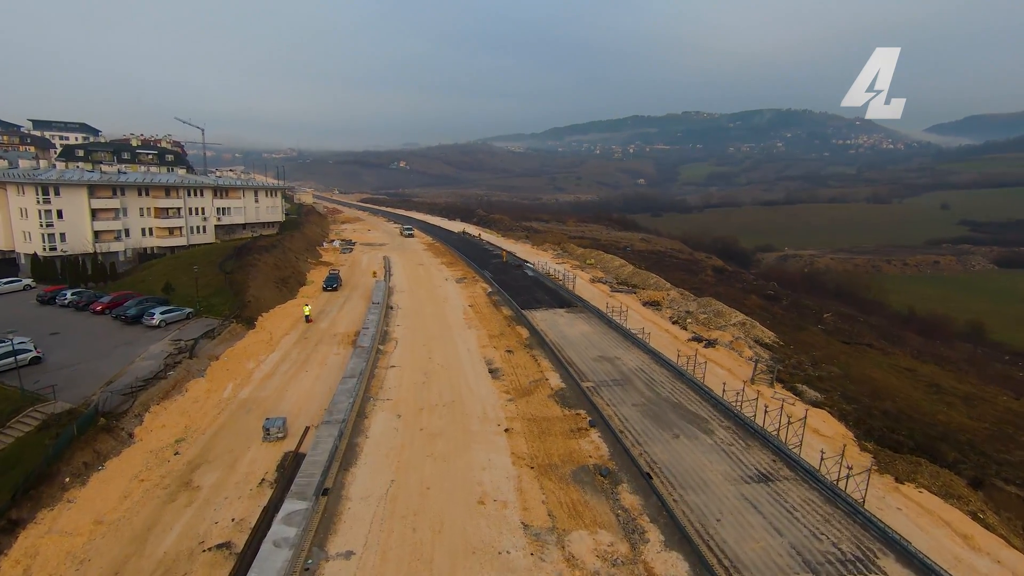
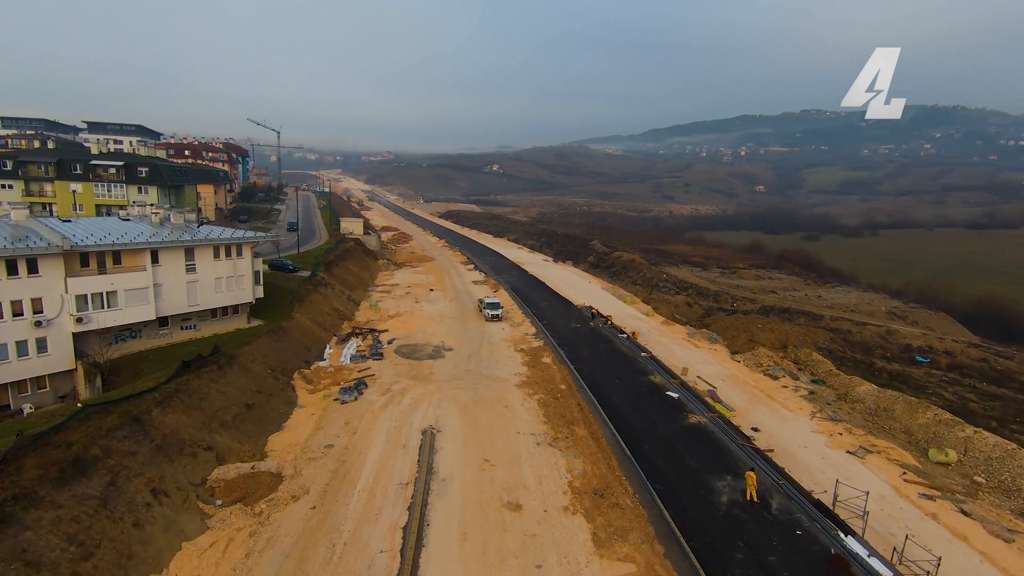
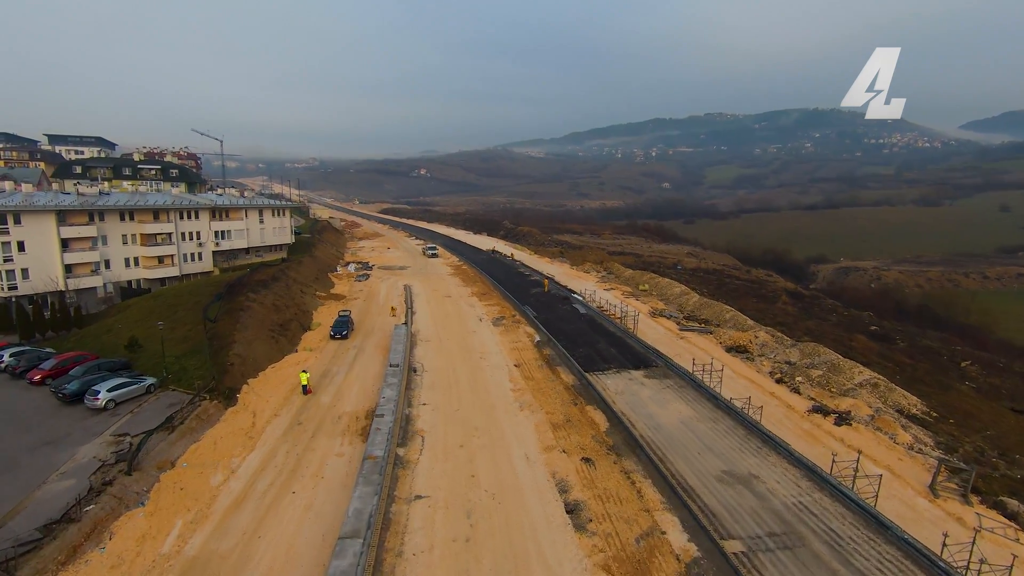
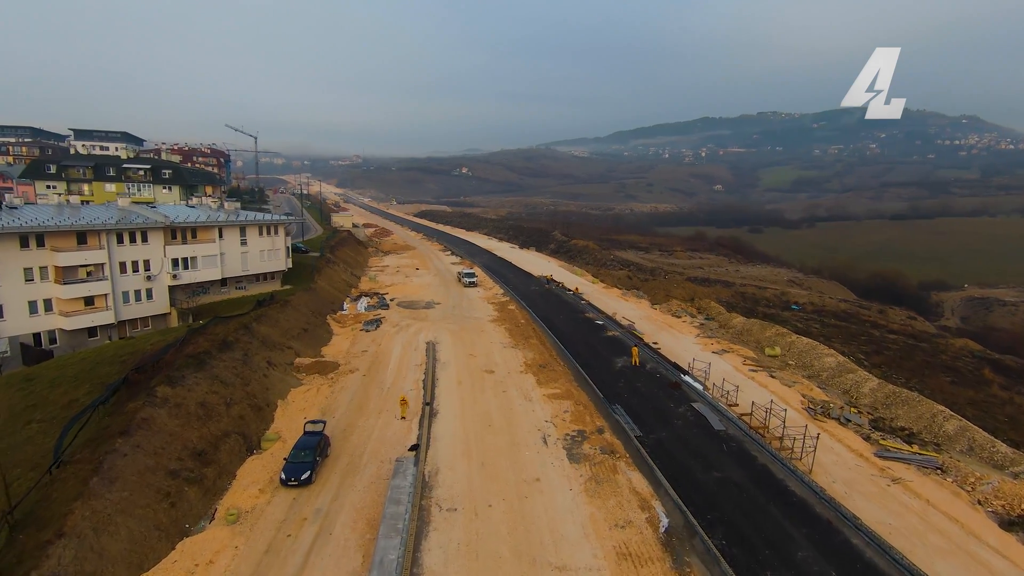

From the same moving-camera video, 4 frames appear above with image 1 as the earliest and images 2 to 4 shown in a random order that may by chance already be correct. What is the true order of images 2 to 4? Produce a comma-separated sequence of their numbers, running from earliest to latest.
3, 4, 2
